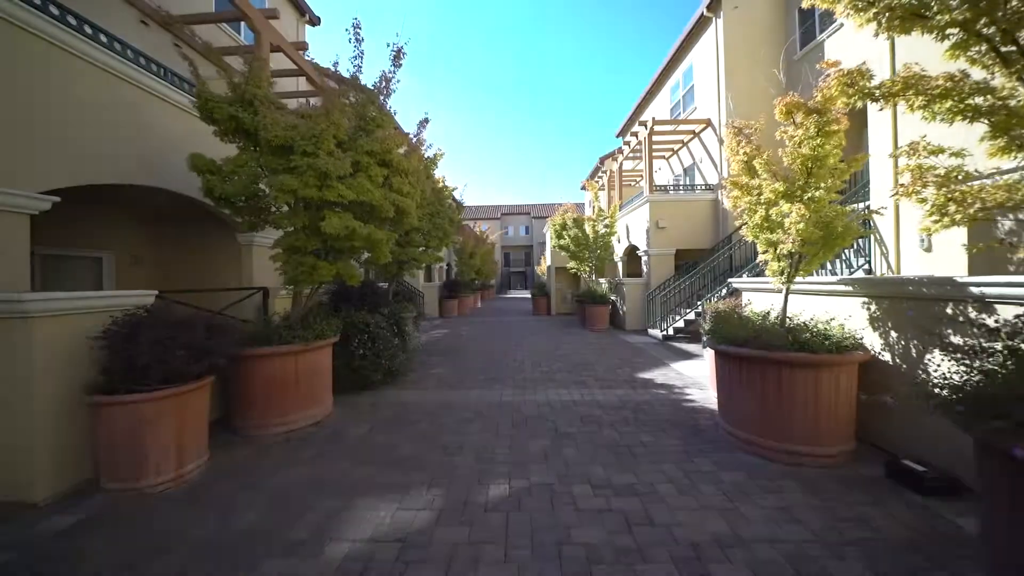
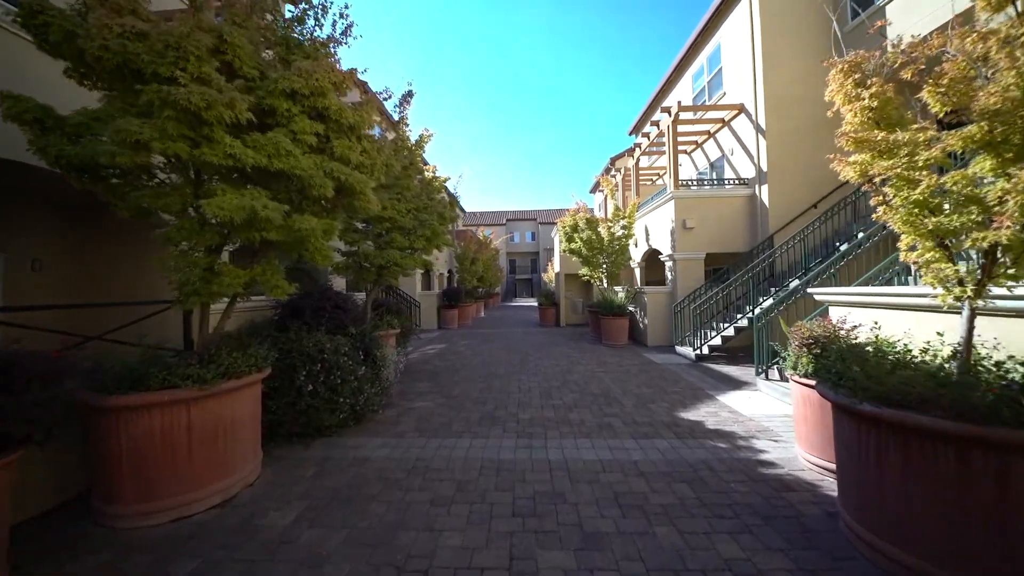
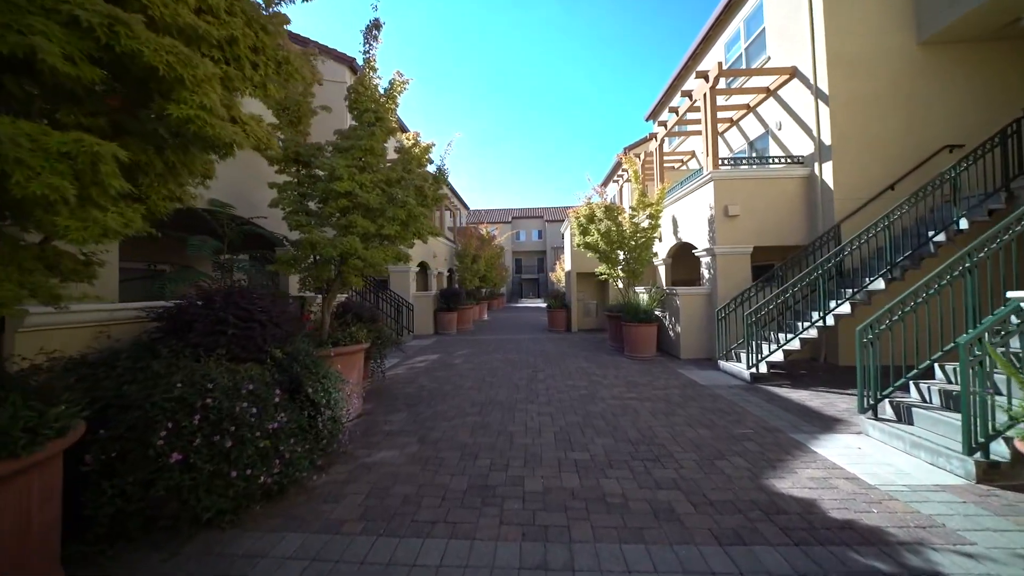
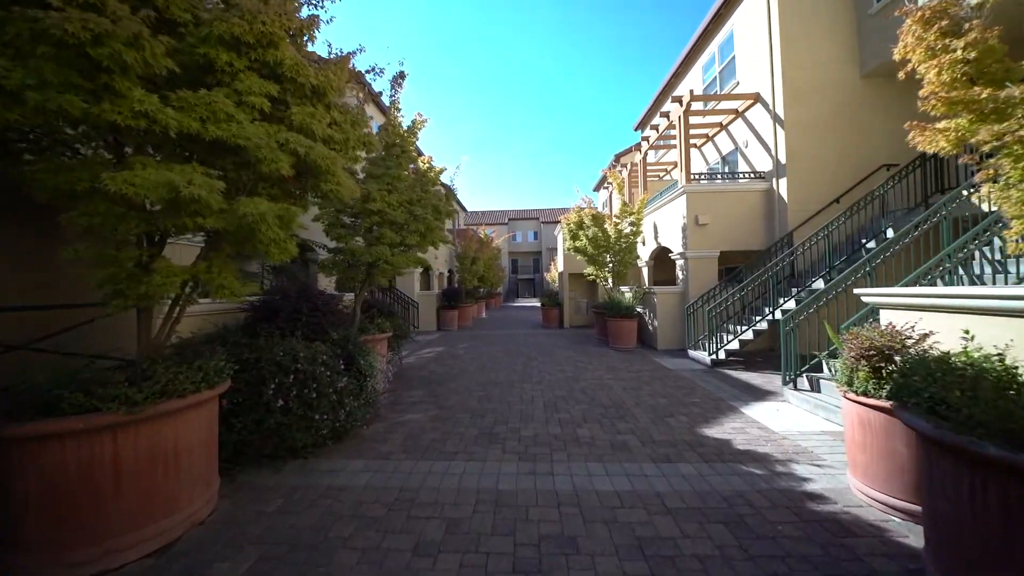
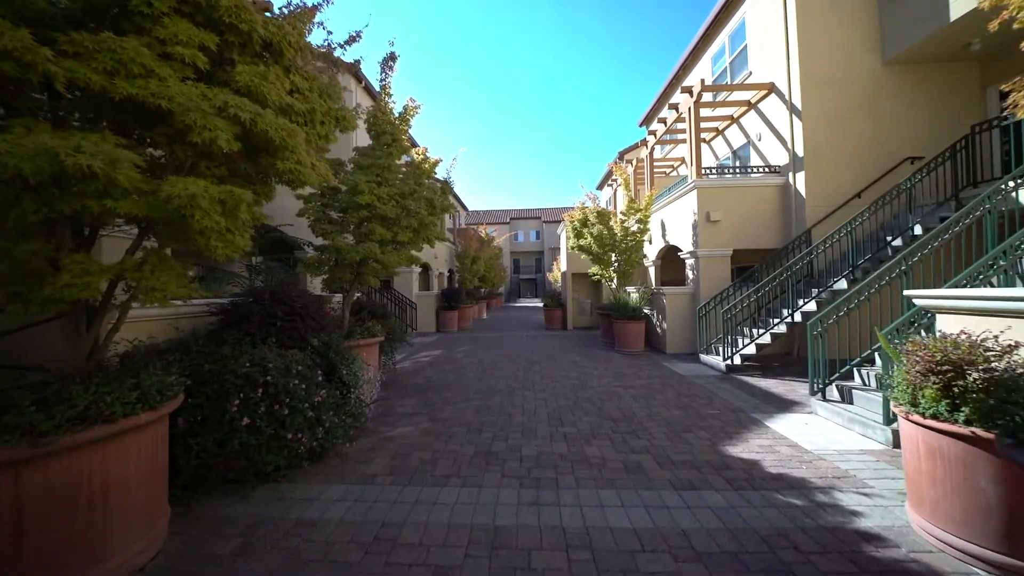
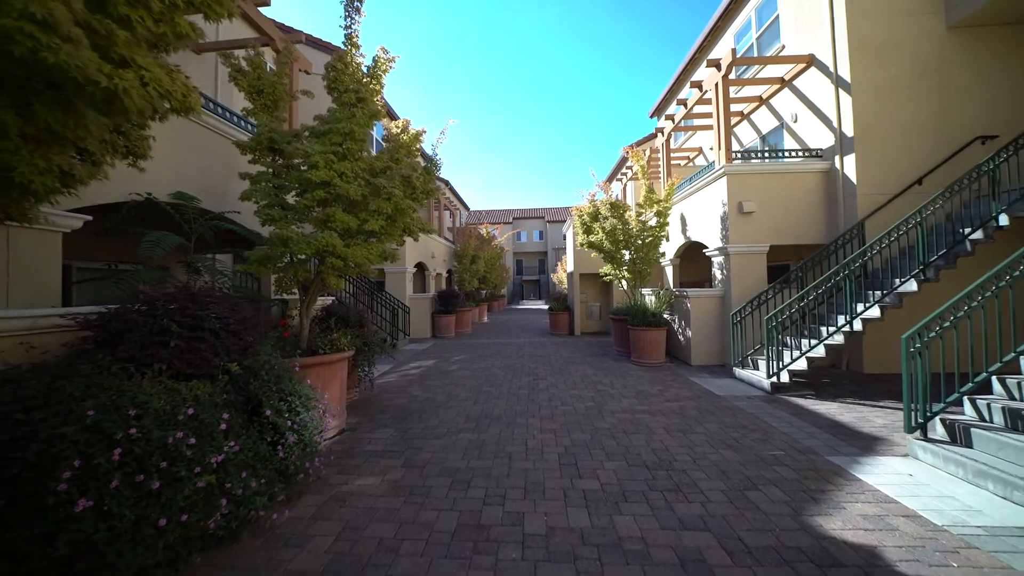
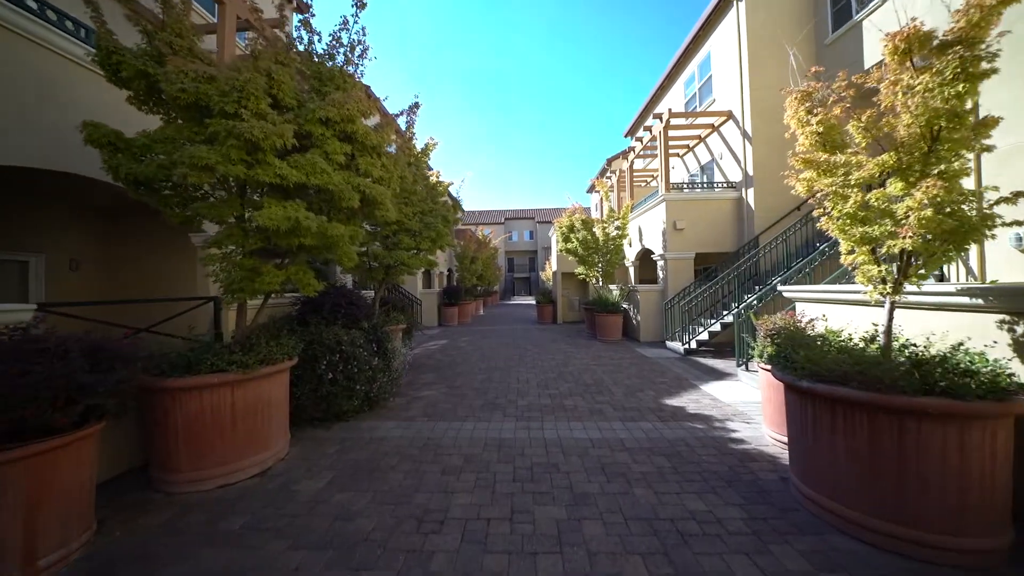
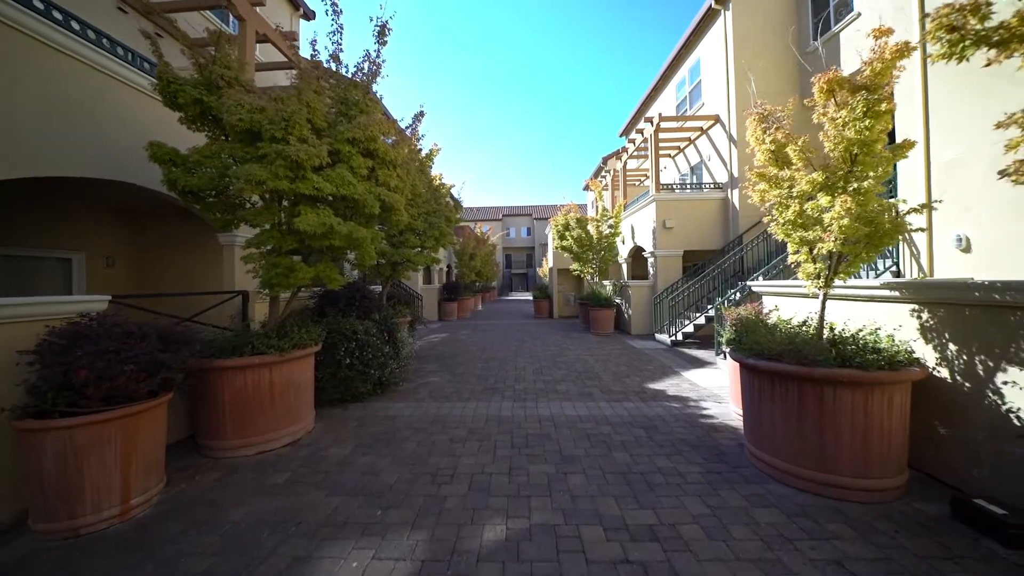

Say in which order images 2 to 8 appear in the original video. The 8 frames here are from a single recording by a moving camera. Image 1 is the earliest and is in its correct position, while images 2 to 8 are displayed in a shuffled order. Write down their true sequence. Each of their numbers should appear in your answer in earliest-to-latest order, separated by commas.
8, 7, 2, 4, 5, 3, 6
